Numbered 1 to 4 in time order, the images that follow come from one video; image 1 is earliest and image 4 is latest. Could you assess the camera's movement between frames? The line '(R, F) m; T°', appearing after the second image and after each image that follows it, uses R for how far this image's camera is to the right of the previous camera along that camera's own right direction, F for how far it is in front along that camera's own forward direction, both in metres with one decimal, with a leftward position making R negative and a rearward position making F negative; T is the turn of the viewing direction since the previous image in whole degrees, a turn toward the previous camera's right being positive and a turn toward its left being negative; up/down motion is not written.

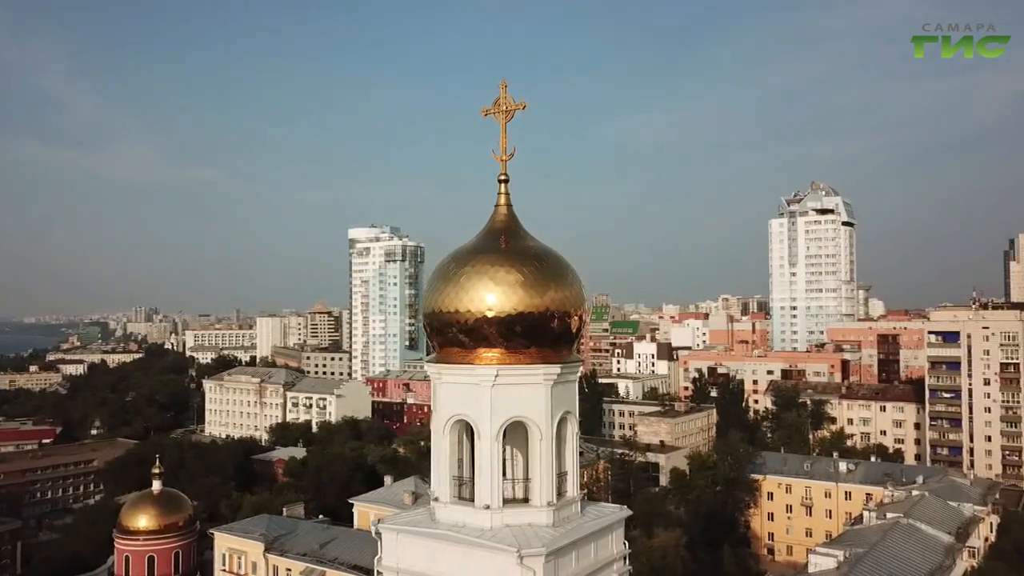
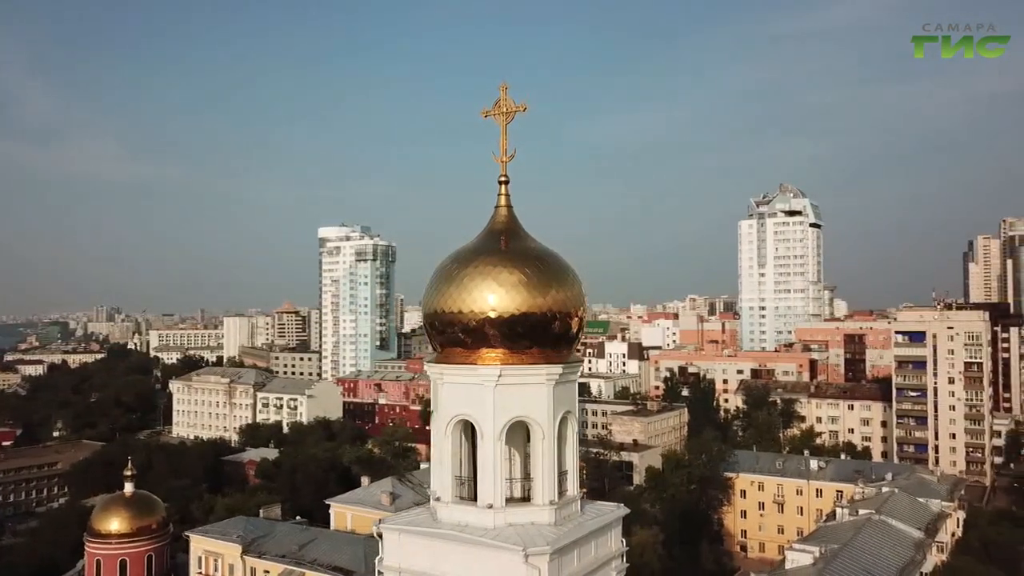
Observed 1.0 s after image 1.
(-0.5, -0.1) m; +2°
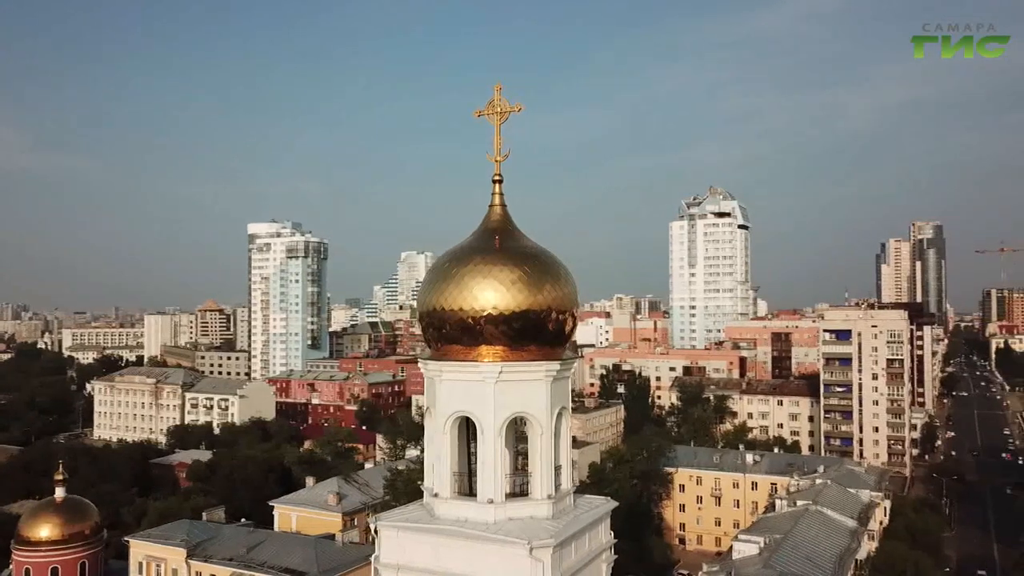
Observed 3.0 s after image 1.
(-1.1, -0.2) m; +5°
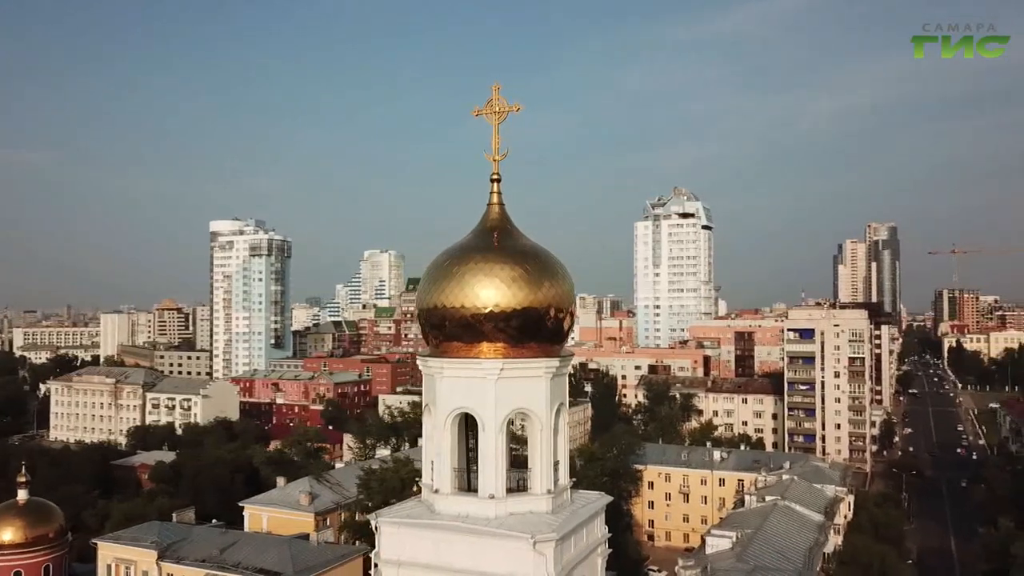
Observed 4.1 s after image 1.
(-0.6, -0.2) m; +3°
